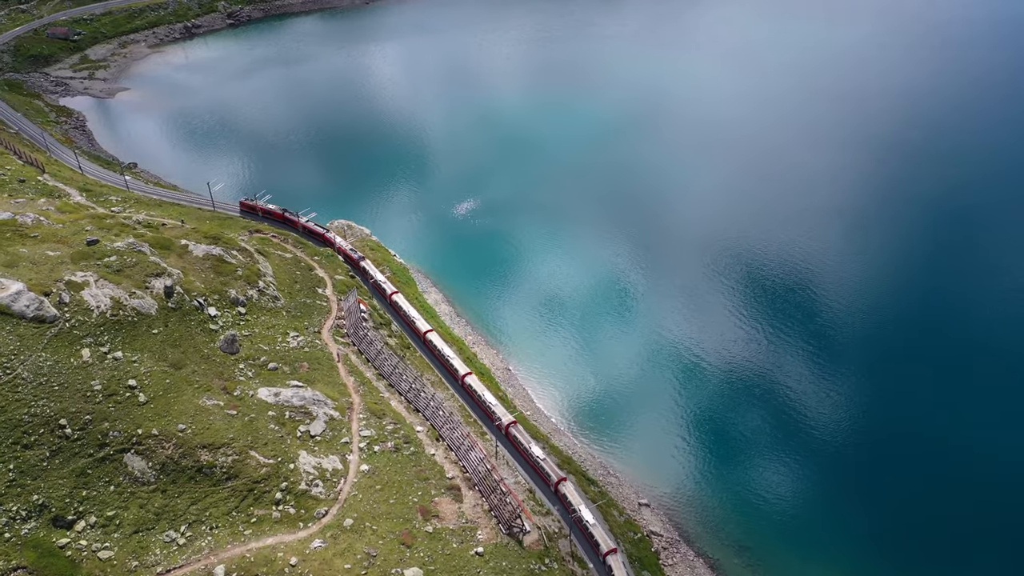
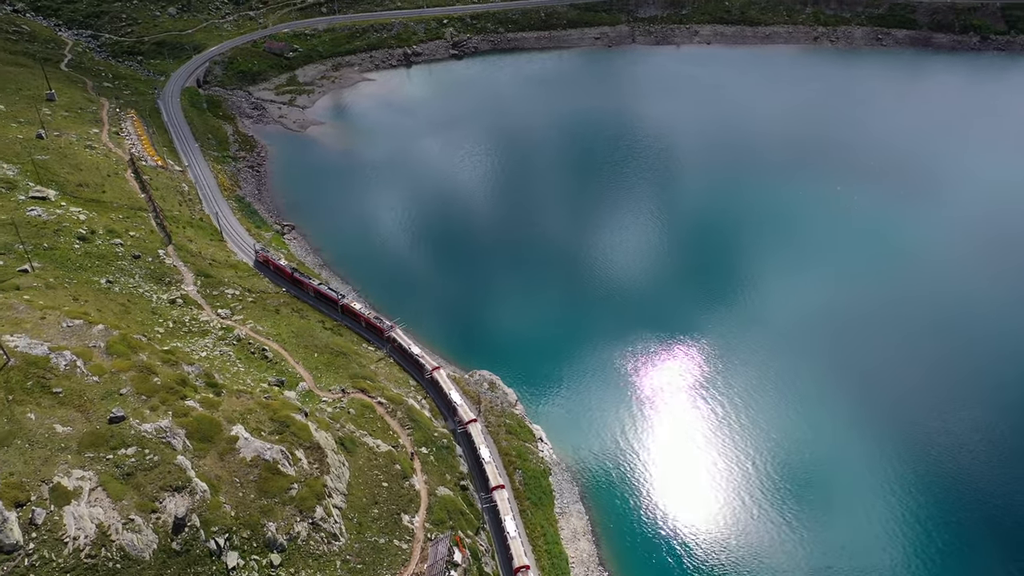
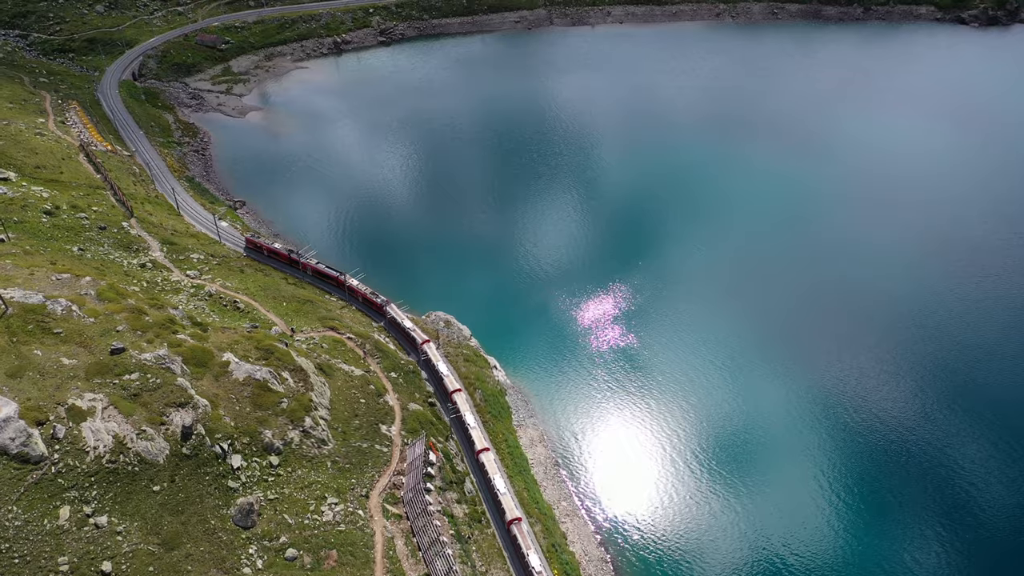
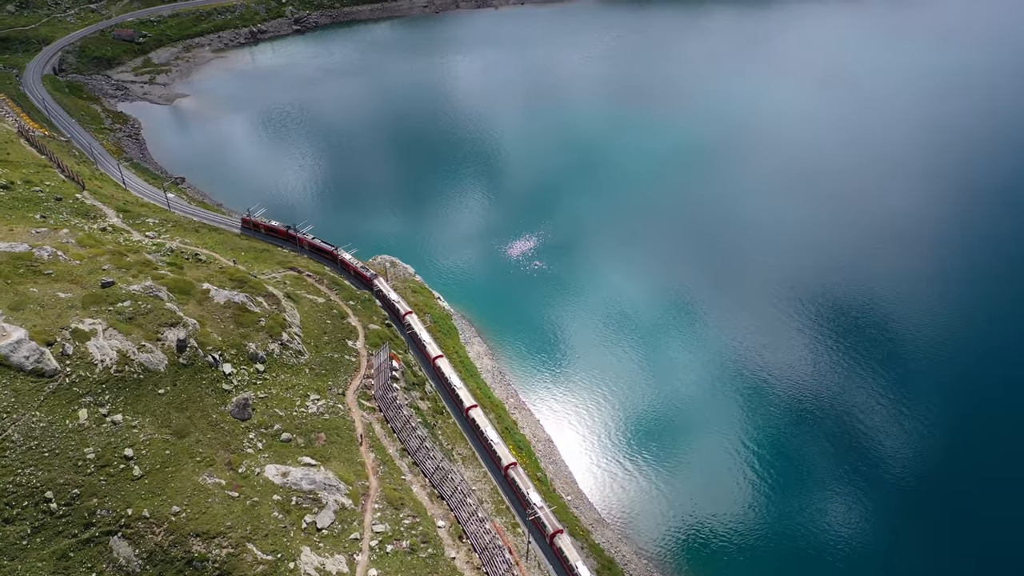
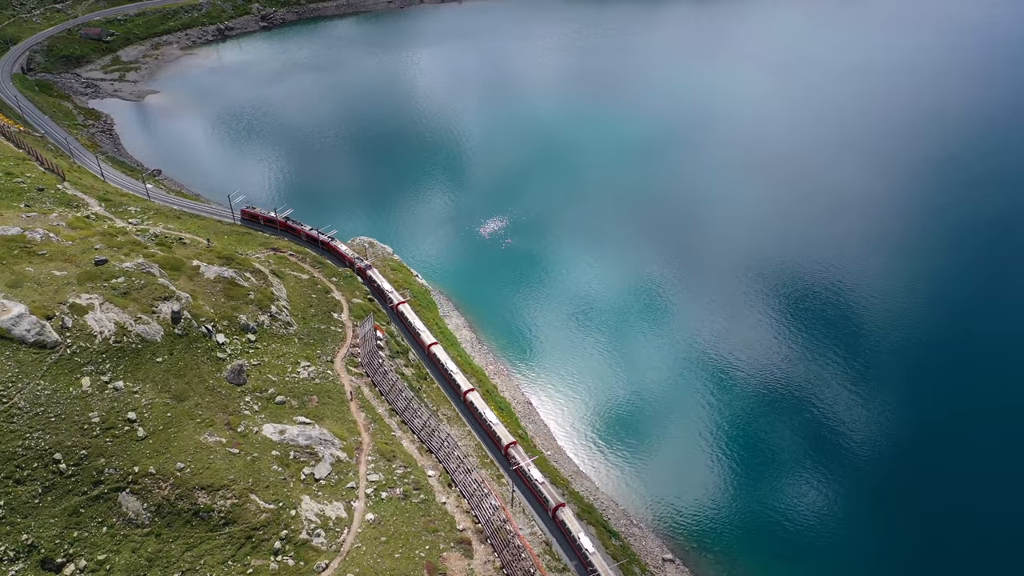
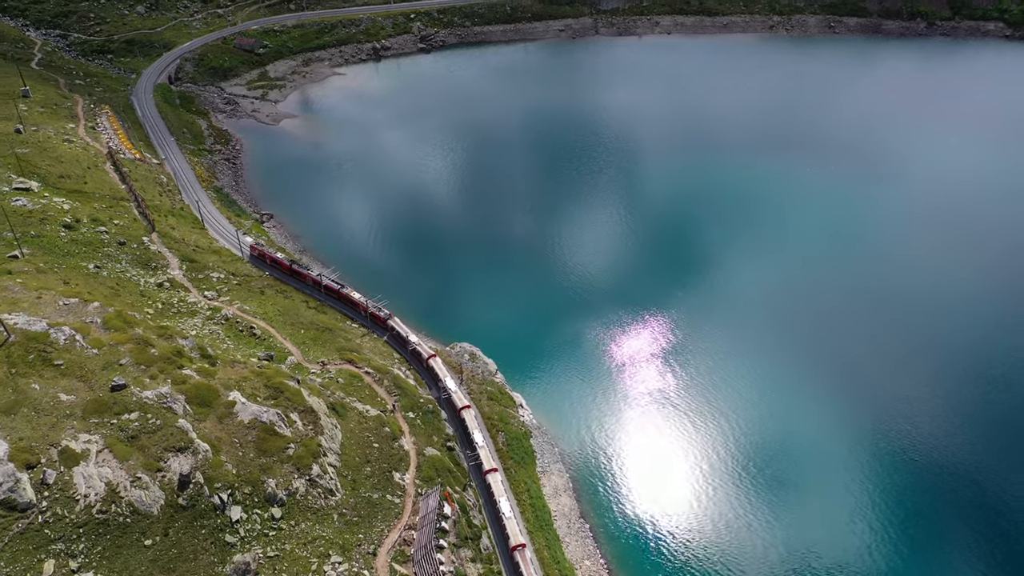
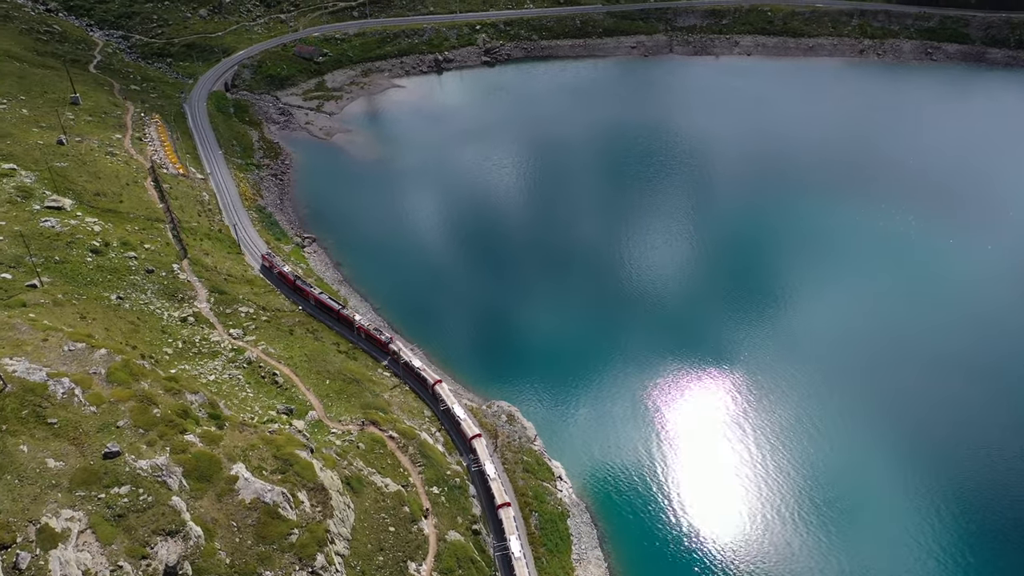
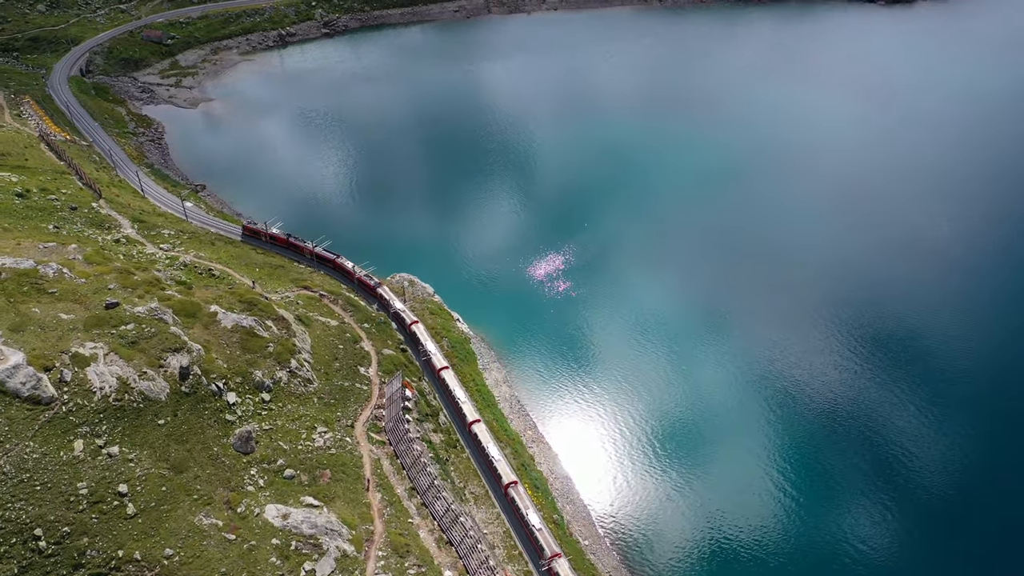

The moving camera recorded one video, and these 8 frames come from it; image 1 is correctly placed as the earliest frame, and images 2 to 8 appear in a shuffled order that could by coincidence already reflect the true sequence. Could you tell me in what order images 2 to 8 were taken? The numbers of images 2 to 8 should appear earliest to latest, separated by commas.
5, 4, 8, 3, 6, 2, 7
